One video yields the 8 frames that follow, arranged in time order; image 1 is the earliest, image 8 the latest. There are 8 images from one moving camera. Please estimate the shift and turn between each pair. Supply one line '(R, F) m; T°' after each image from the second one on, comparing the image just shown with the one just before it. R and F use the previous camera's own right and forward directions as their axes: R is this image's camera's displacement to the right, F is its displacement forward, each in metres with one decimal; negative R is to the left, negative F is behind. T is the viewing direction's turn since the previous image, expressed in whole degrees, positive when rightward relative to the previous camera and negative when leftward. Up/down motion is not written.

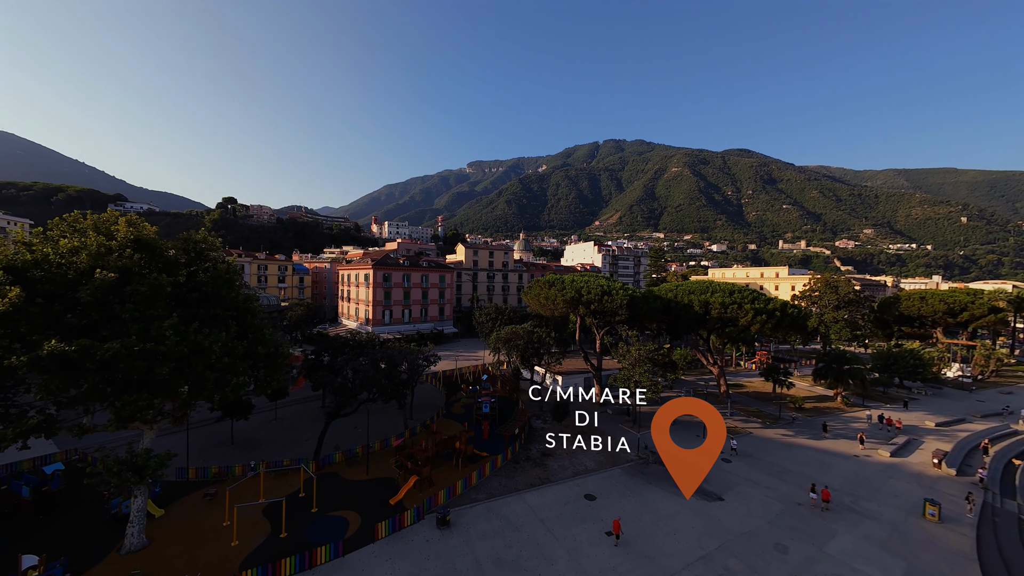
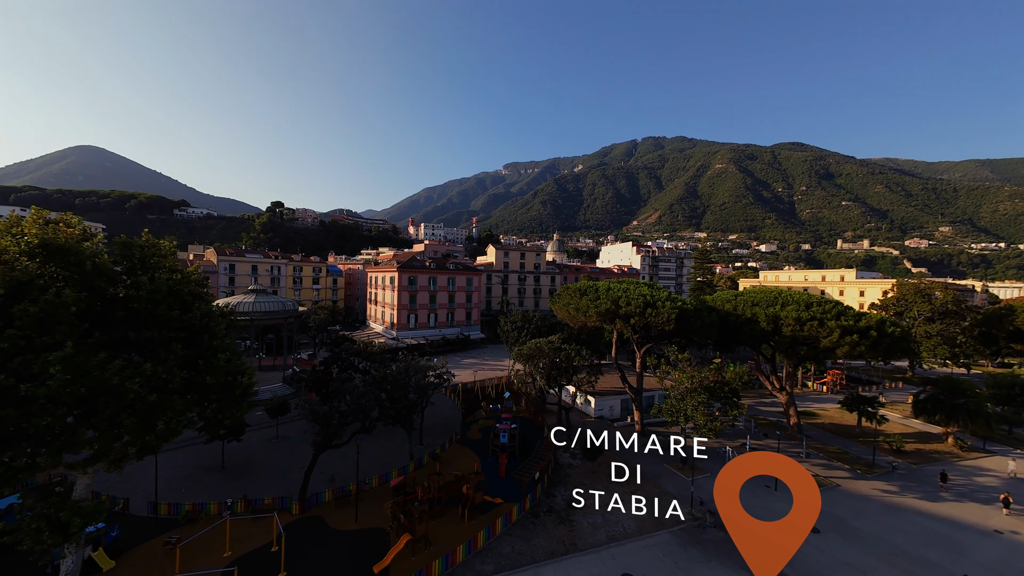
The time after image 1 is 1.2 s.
(+0.7, +4.2) m; -6°
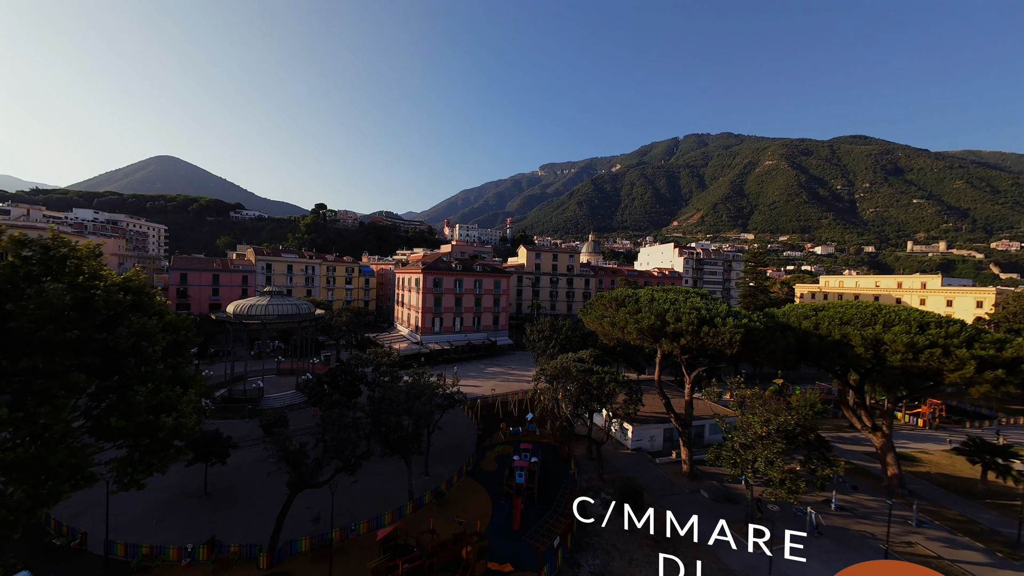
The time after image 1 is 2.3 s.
(+0.8, +4.1) m; -6°
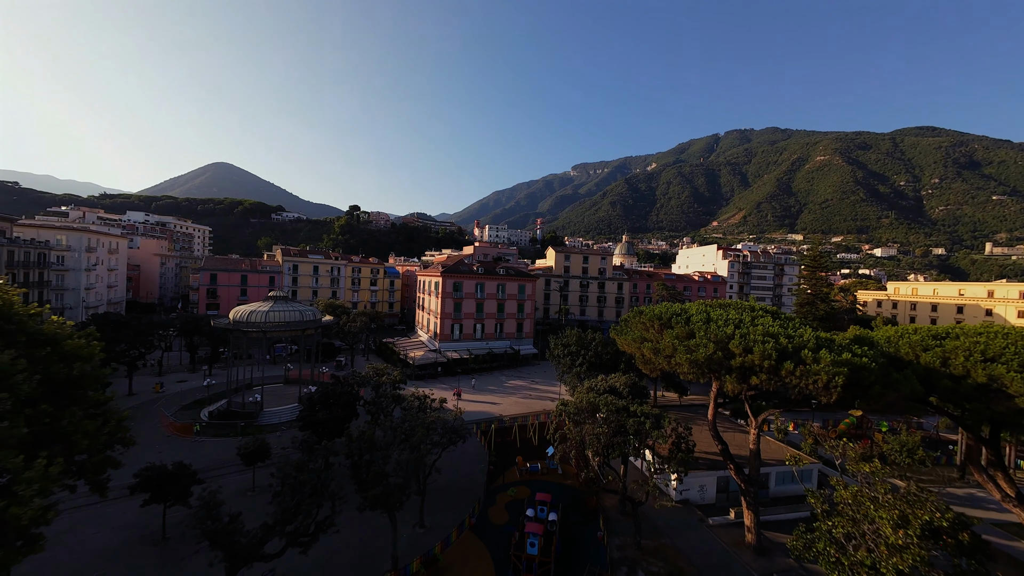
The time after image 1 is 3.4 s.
(+0.8, +4.5) m; -5°
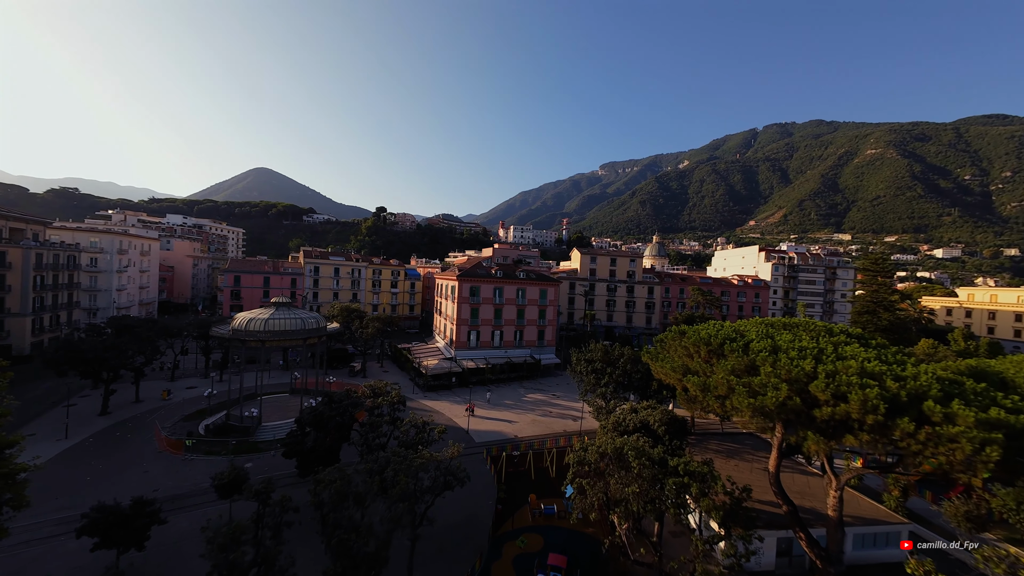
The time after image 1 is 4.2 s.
(+0.8, +3.6) m; -5°
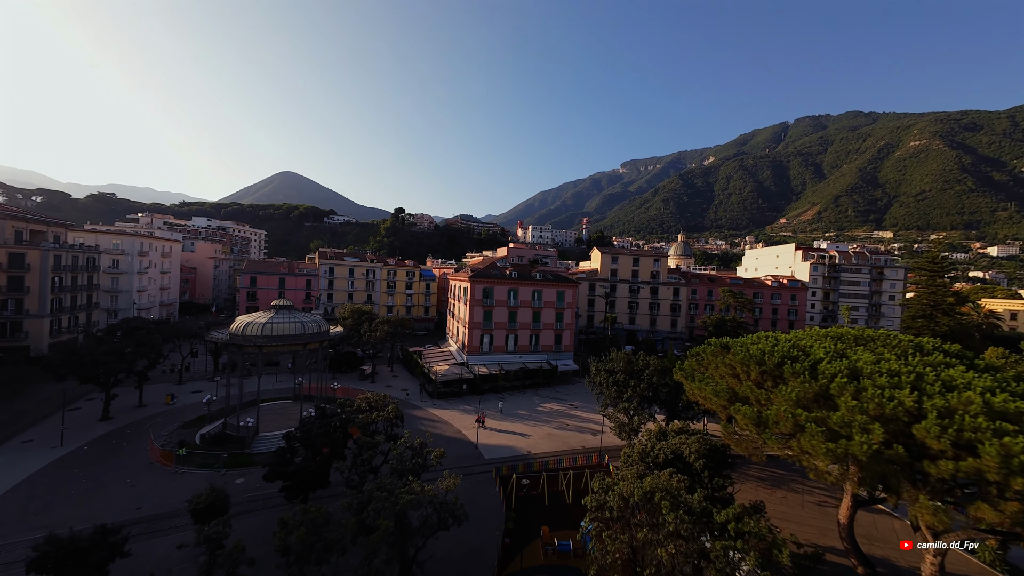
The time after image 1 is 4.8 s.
(+0.6, +2.7) m; -3°
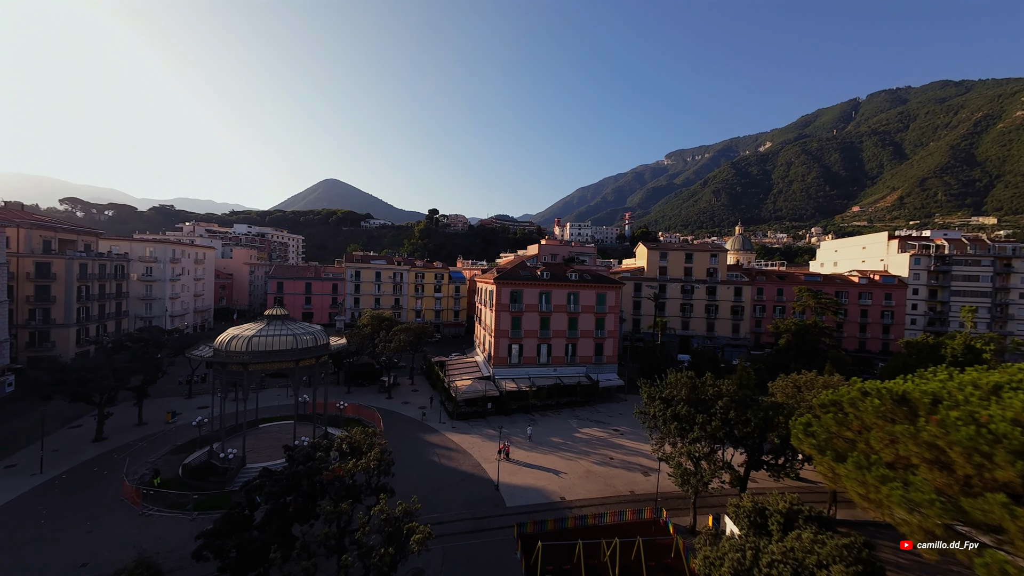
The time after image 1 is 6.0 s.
(+1.0, +6.1) m; -7°
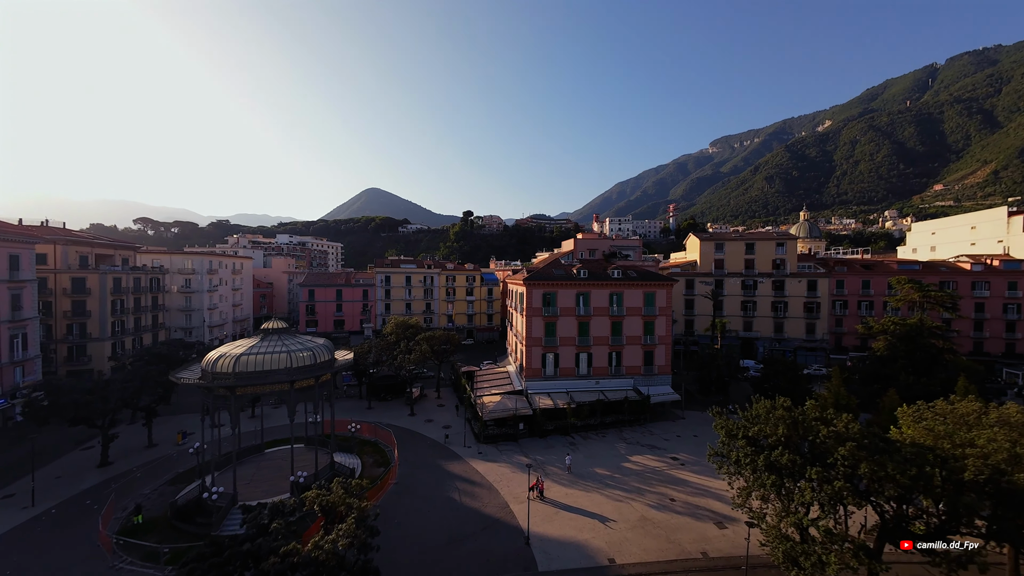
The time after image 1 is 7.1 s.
(+0.7, +5.1) m; -7°
